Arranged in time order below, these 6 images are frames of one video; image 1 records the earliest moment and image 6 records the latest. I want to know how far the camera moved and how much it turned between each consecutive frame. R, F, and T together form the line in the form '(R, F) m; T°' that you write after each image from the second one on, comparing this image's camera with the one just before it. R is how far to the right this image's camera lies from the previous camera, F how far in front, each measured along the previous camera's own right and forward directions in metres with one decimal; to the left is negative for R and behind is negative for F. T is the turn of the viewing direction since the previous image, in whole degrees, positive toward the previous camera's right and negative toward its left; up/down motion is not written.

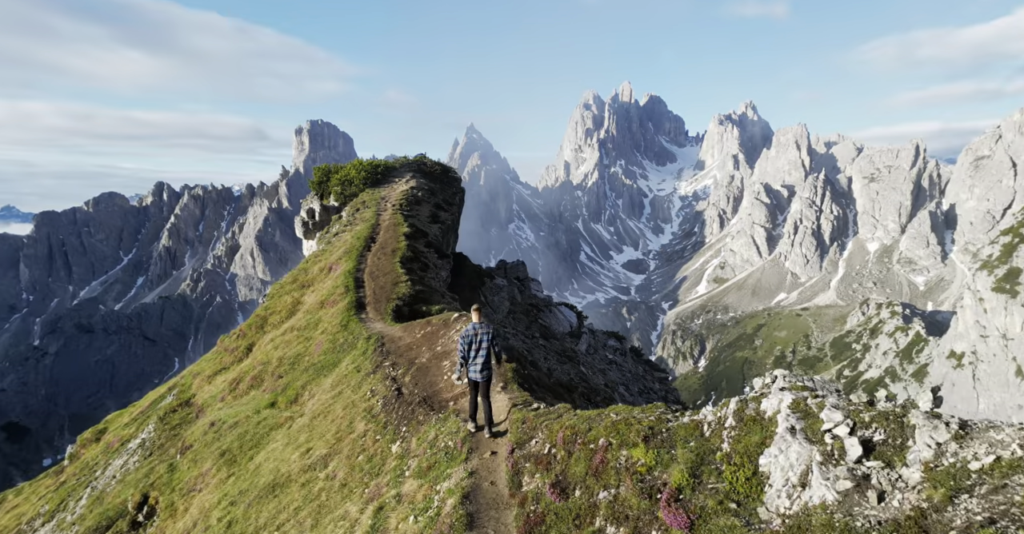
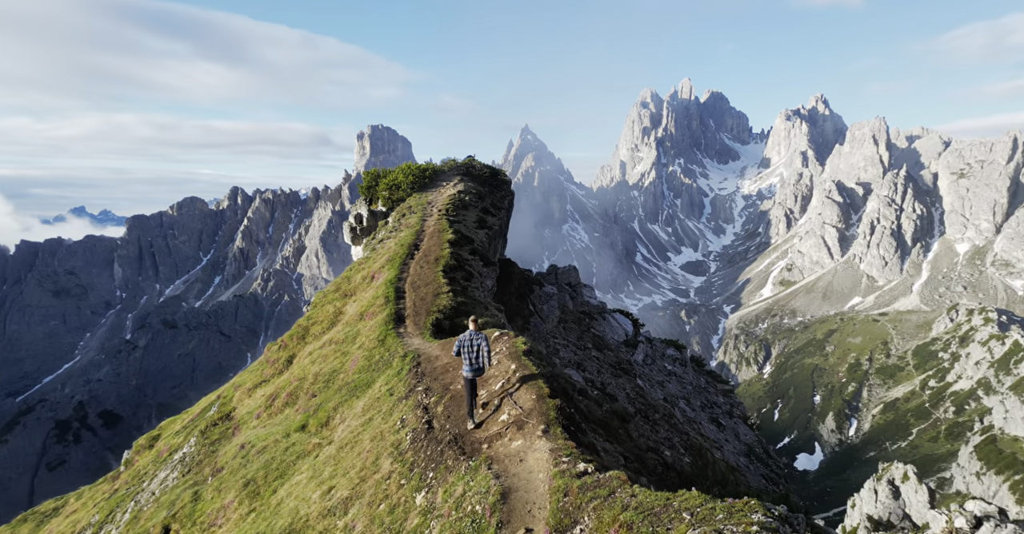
(+0.7, +7.6) m; -5°
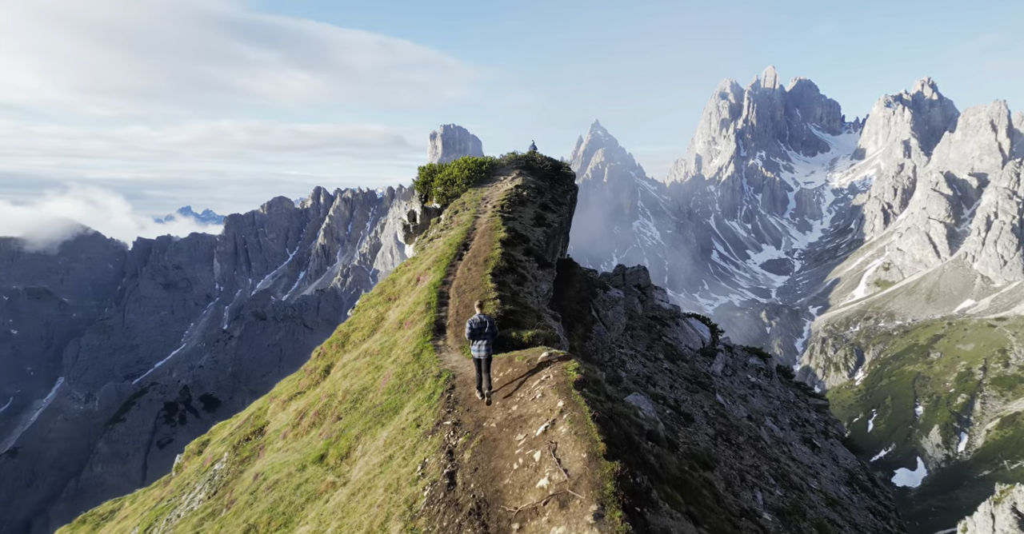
(+1.3, +12.5) m; -6°
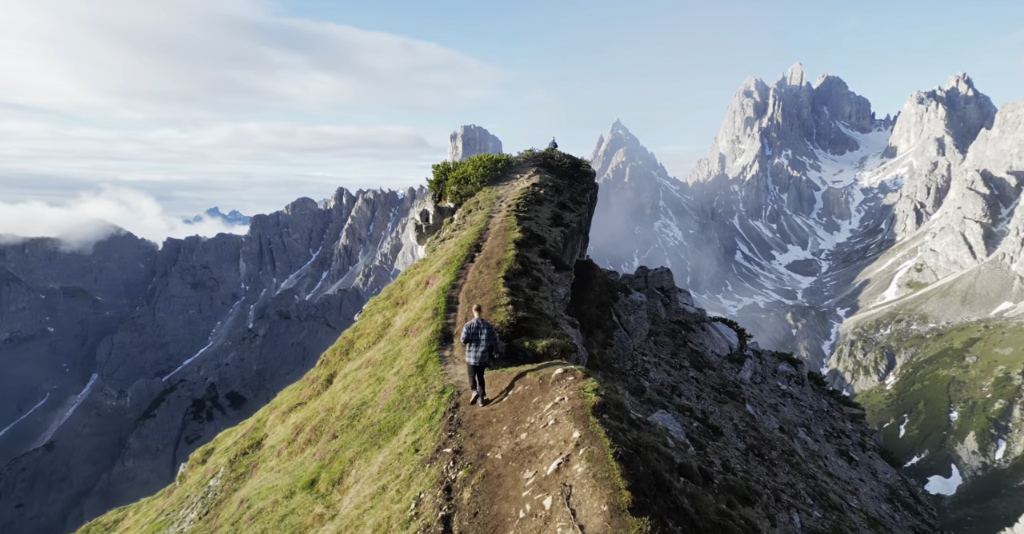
(+0.7, +6.4) m; -2°
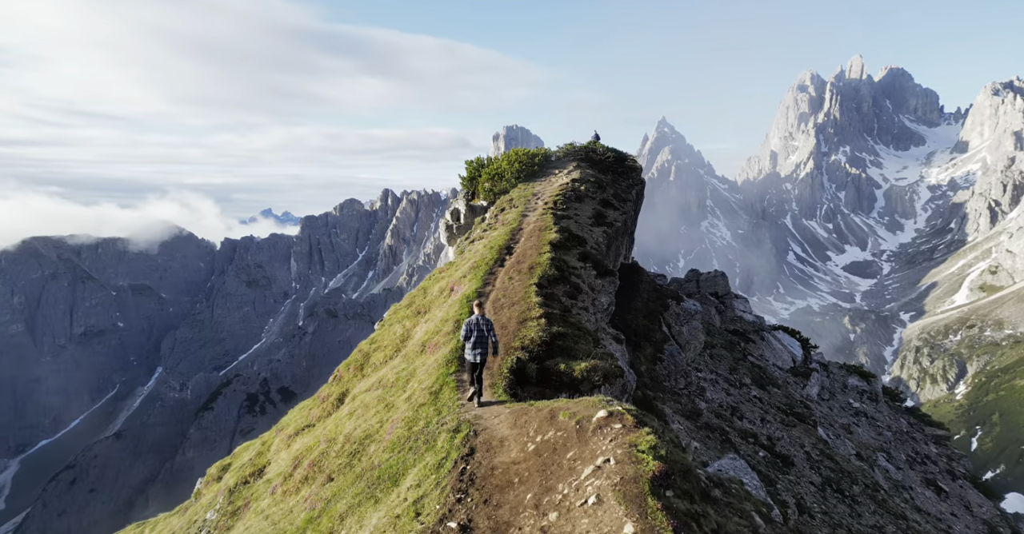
(+0.7, +11.3) m; -4°
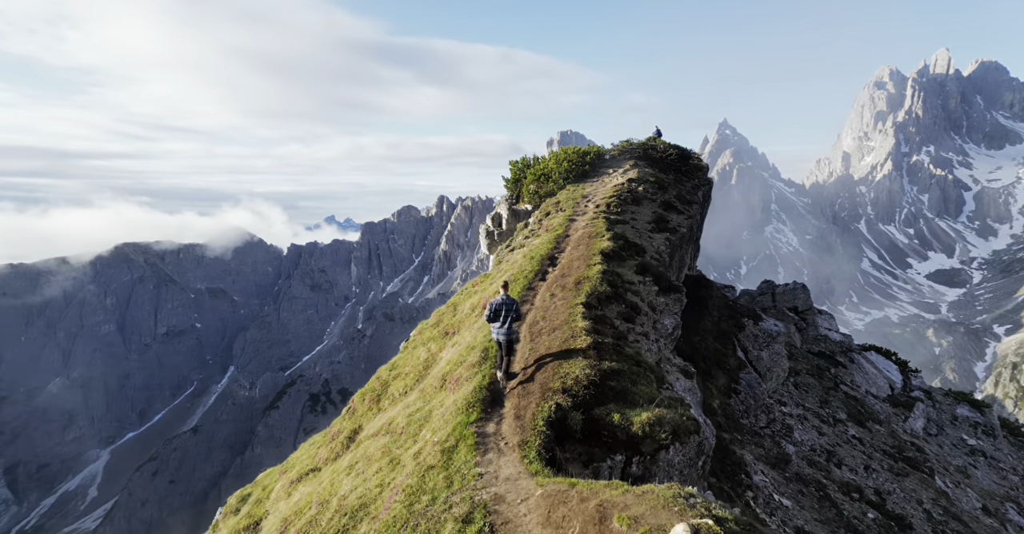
(+1.0, +13.5) m; -5°
